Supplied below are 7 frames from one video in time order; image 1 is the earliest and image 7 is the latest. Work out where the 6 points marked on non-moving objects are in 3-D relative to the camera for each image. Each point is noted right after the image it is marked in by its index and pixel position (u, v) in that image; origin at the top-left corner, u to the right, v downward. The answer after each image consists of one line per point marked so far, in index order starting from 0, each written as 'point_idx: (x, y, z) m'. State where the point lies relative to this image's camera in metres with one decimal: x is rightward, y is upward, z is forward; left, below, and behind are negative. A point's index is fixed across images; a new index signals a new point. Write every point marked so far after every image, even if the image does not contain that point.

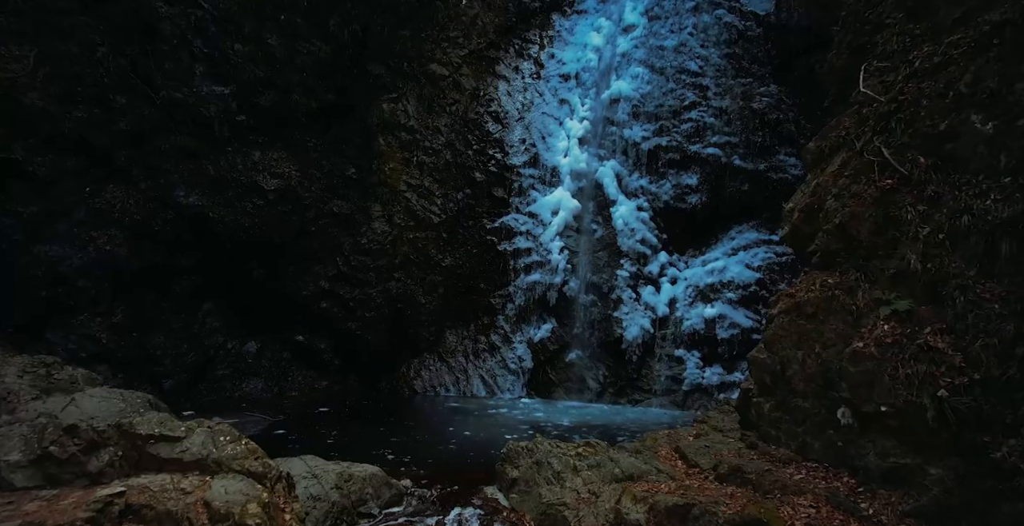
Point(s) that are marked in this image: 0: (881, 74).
0: (+4.2, +2.2, +6.5) m
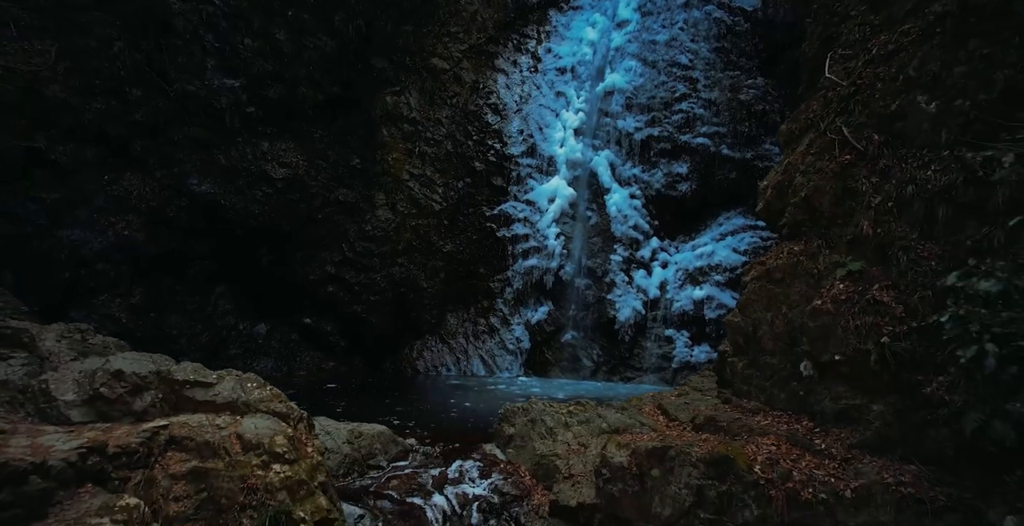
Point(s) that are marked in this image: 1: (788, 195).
0: (+4.1, +2.5, +7.1) m
1: (+3.6, +0.9, +7.4) m
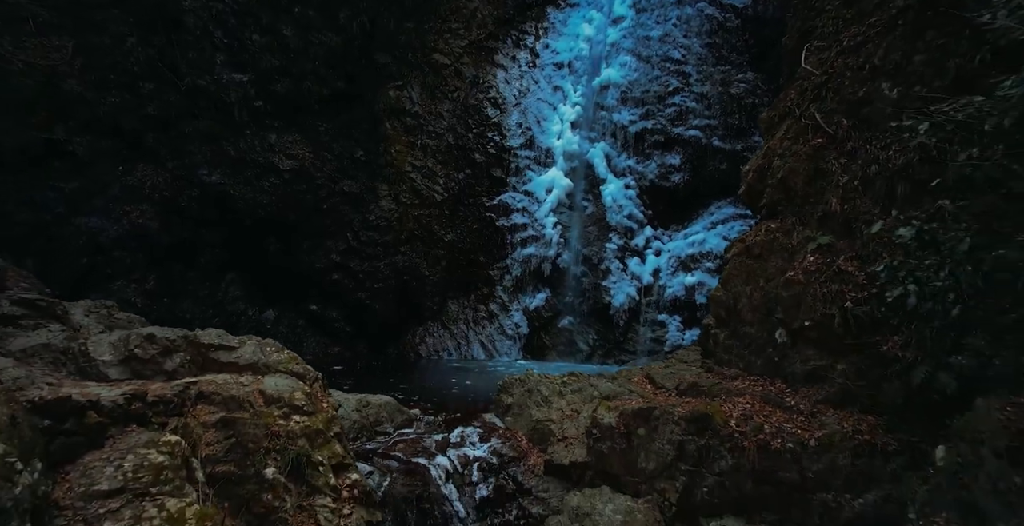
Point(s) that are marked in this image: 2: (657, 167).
0: (+4.1, +2.8, +7.6) m
1: (+3.5, +1.2, +7.9) m
2: (+4.1, +2.7, +16.1) m
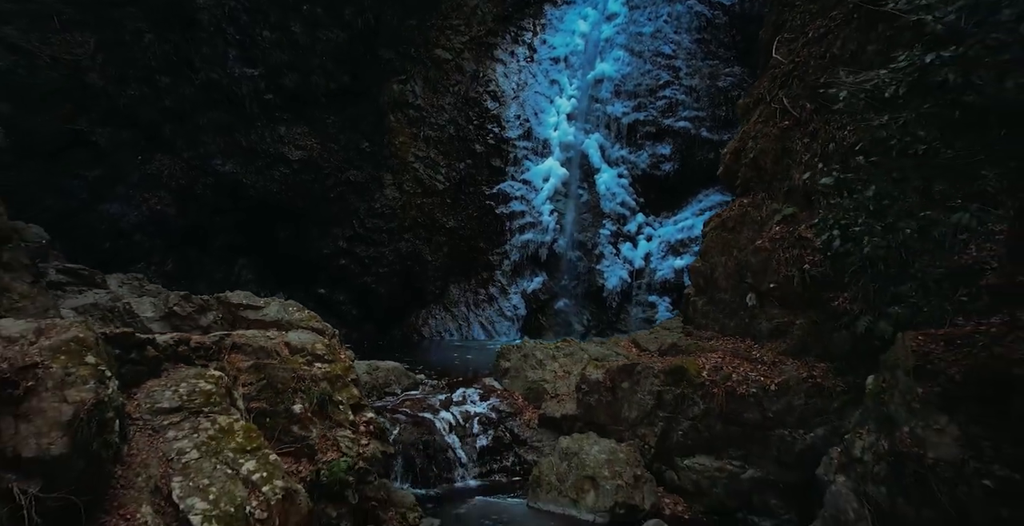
0: (+4.1, +3.2, +8.4) m
1: (+3.5, +1.6, +8.7) m
2: (+4.0, +3.1, +16.8) m
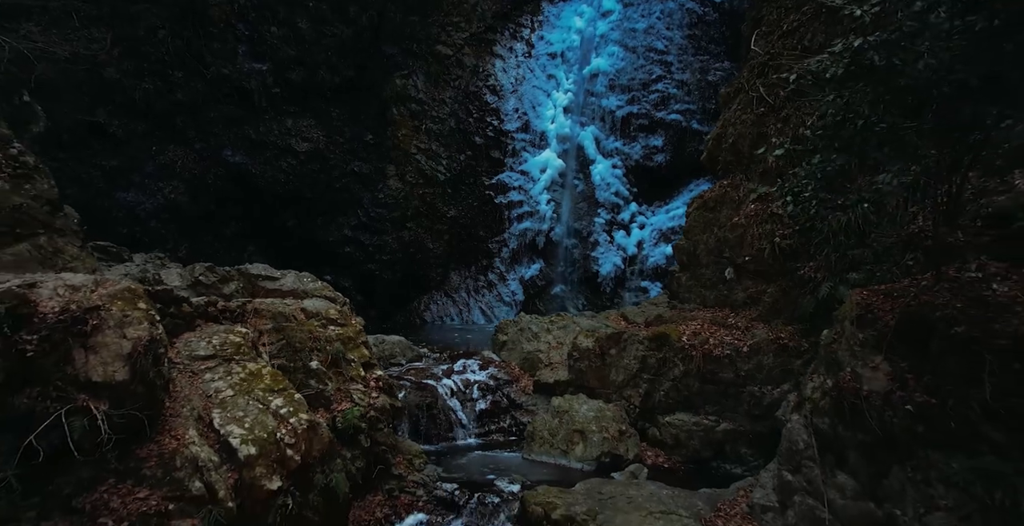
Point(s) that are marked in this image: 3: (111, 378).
0: (+4.0, +3.6, +9.0) m
1: (+3.4, +1.9, +9.3) m
2: (+4.0, +3.5, +17.4) m
3: (-2.9, -0.8, +4.1) m
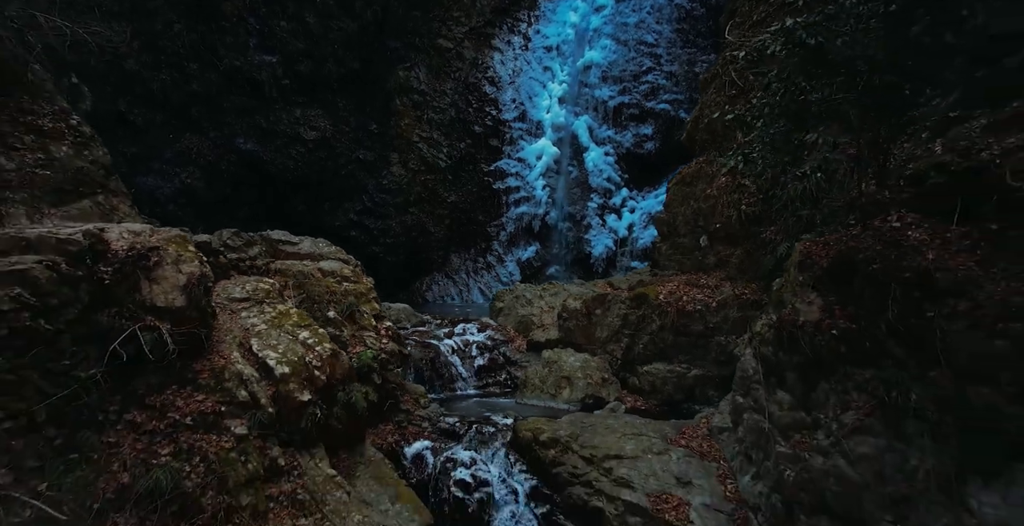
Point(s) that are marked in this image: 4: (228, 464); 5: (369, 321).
0: (+3.9, +4.1, +9.9) m
1: (+3.4, +2.4, +10.2) m
2: (+3.9, +4.0, +18.3) m
3: (-3.0, -0.3, +5.0) m
4: (-2.3, -1.6, +4.6) m
5: (-1.9, -0.8, +7.6) m
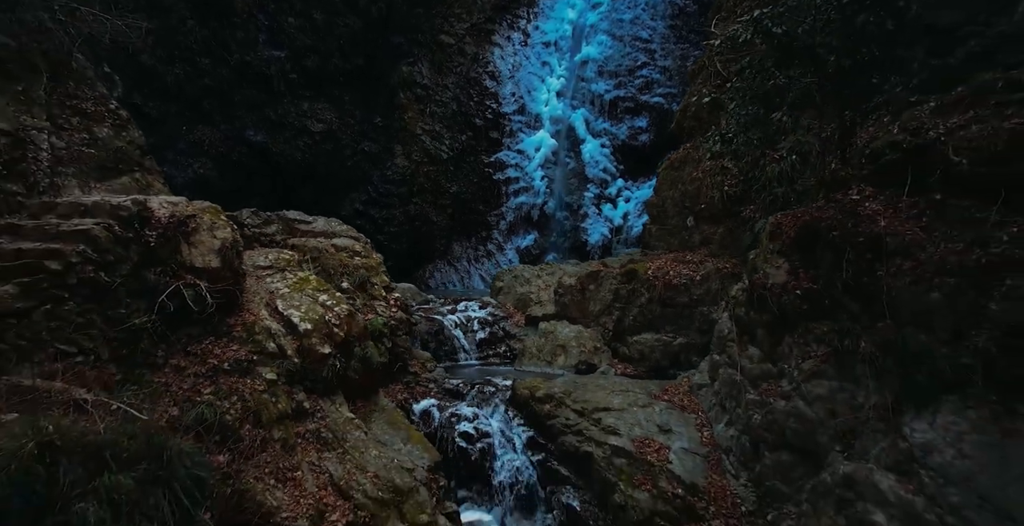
0: (+3.9, +4.4, +10.5) m
1: (+3.3, +2.8, +10.8) m
2: (+3.9, +4.4, +18.9) m
3: (-3.0, 0.0, +5.7) m
4: (-2.3, -1.3, +5.2) m
5: (-1.9, -0.4, +8.2) m
